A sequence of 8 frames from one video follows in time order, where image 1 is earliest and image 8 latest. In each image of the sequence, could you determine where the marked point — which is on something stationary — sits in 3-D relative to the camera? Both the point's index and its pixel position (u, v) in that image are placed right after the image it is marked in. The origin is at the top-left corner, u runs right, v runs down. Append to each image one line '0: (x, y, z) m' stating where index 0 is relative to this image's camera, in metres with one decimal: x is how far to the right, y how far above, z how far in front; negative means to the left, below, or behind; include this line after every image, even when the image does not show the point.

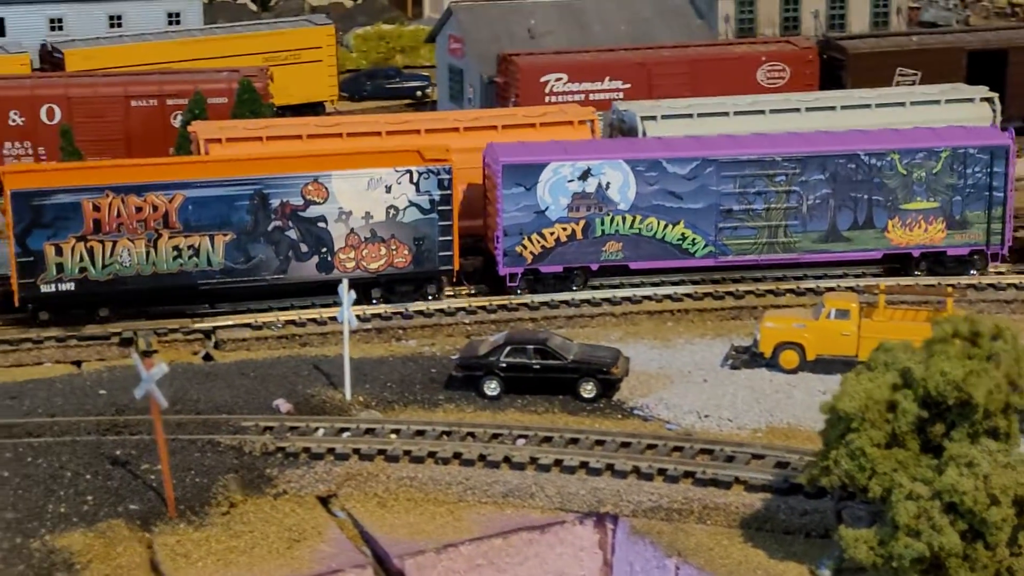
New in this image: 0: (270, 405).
0: (-2.6, -1.3, +19.3) m
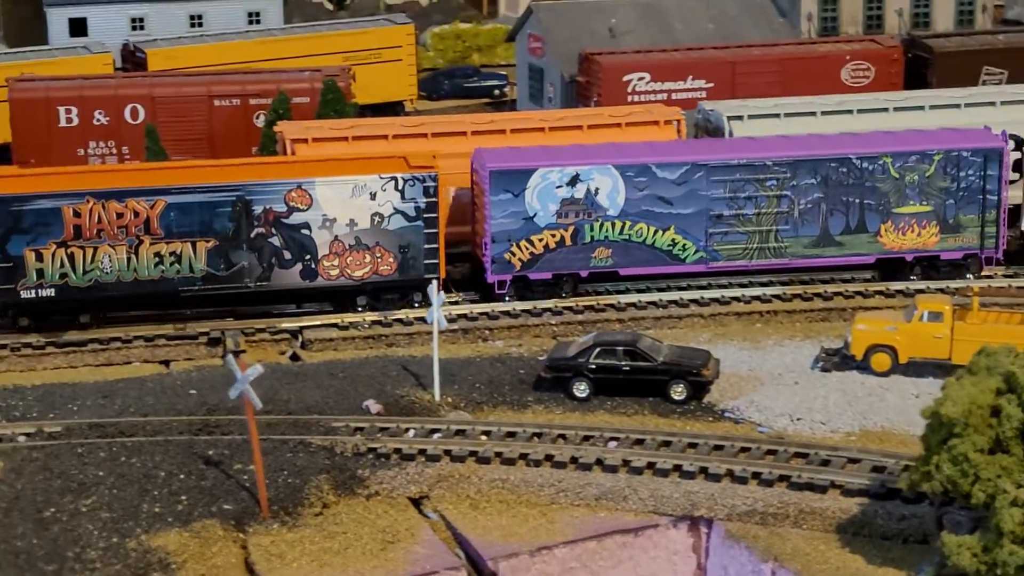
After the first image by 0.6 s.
0: (-1.6, -1.3, +19.3) m
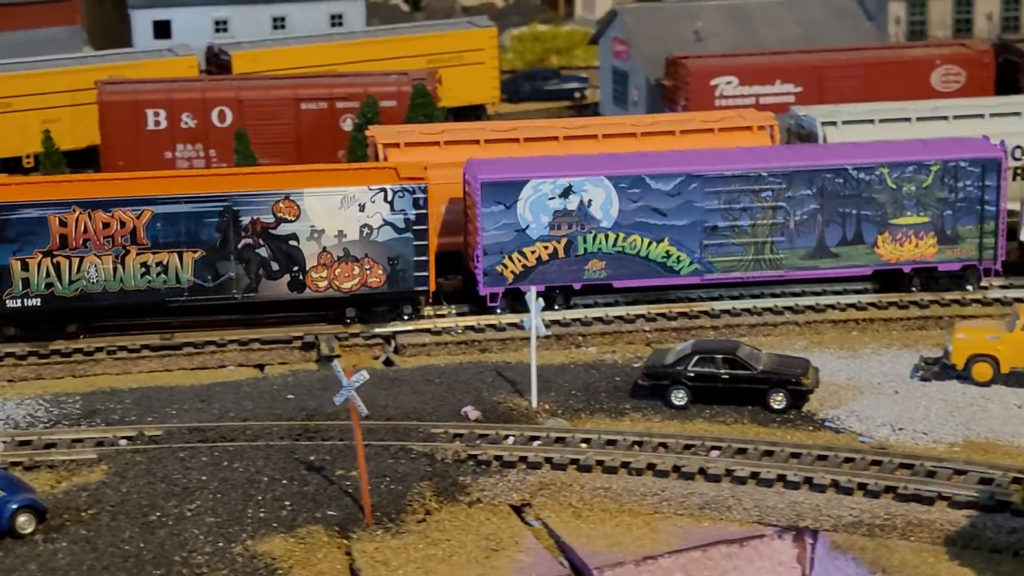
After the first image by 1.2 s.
0: (-0.6, -1.3, +19.3) m
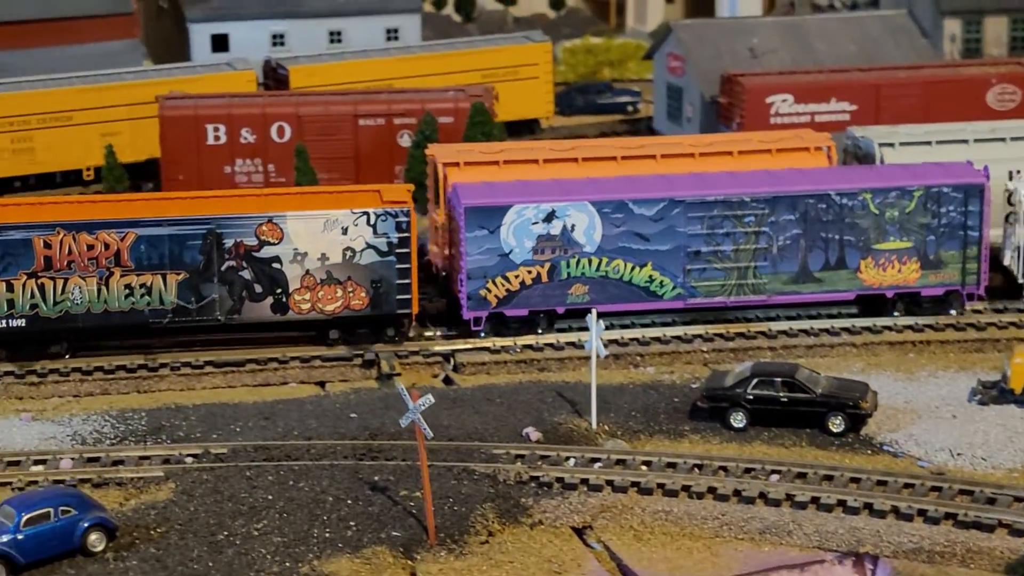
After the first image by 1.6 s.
0: (+0.1, -1.6, +19.5) m
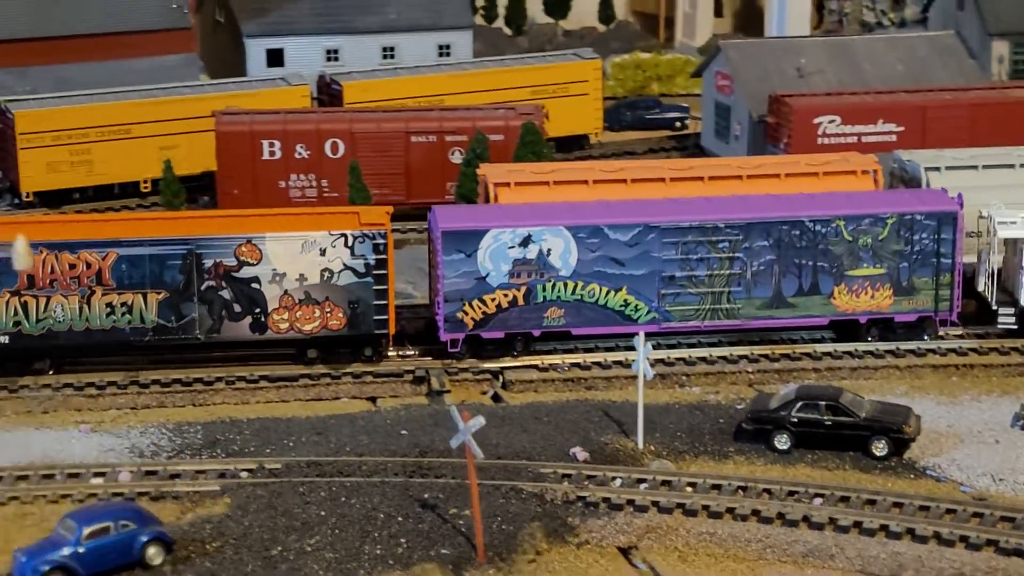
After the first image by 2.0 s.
0: (+0.6, -1.8, +19.9) m
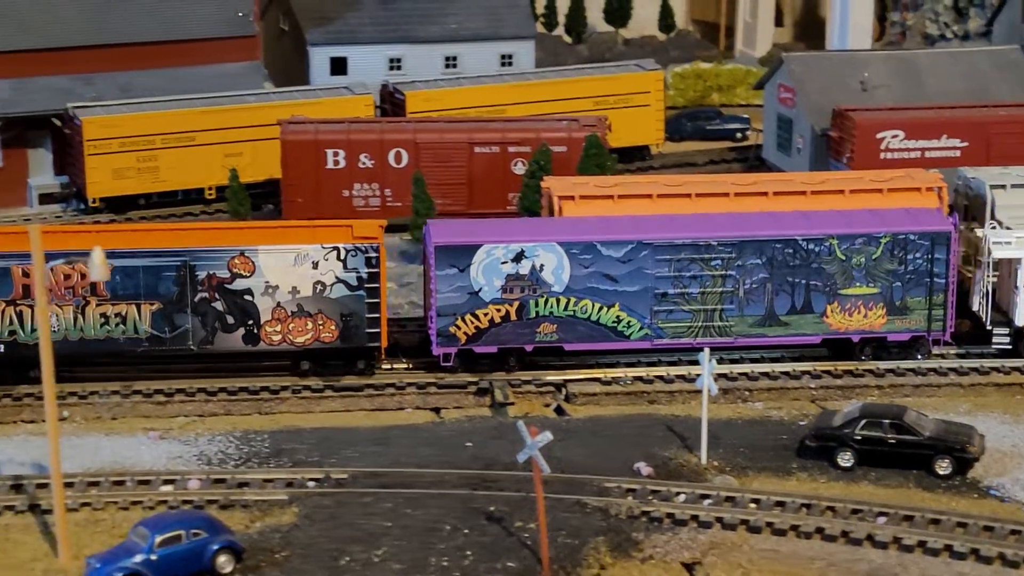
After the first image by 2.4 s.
0: (+1.3, -2.0, +20.0) m
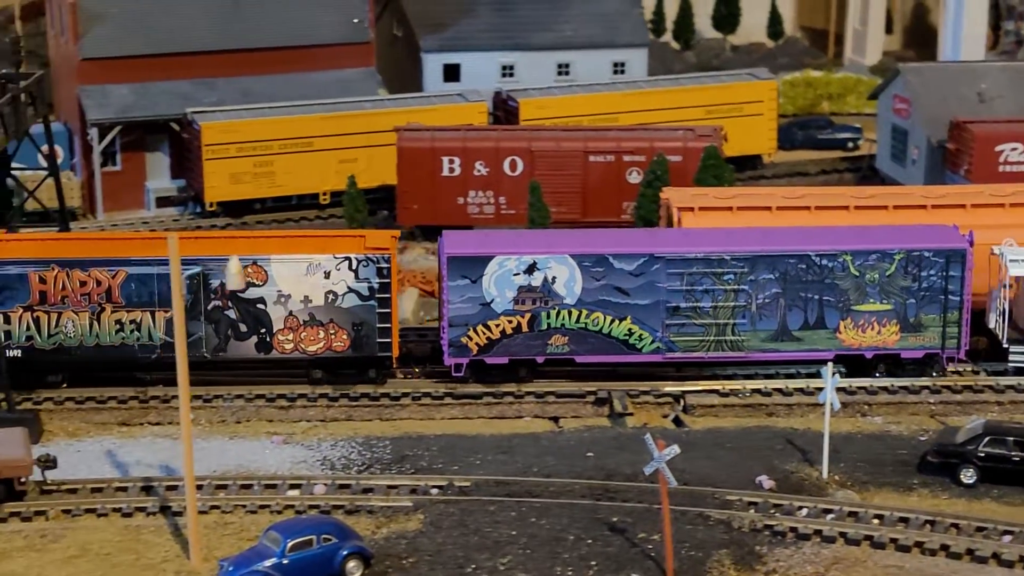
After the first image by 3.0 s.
0: (+2.7, -2.2, +20.1) m
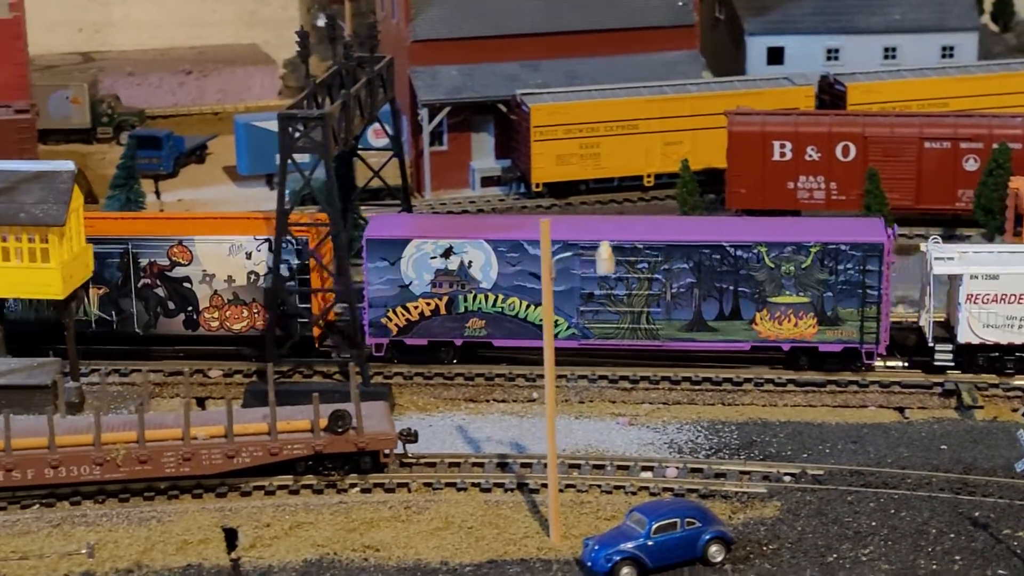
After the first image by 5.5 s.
0: (+6.7, -2.1, +19.6) m
